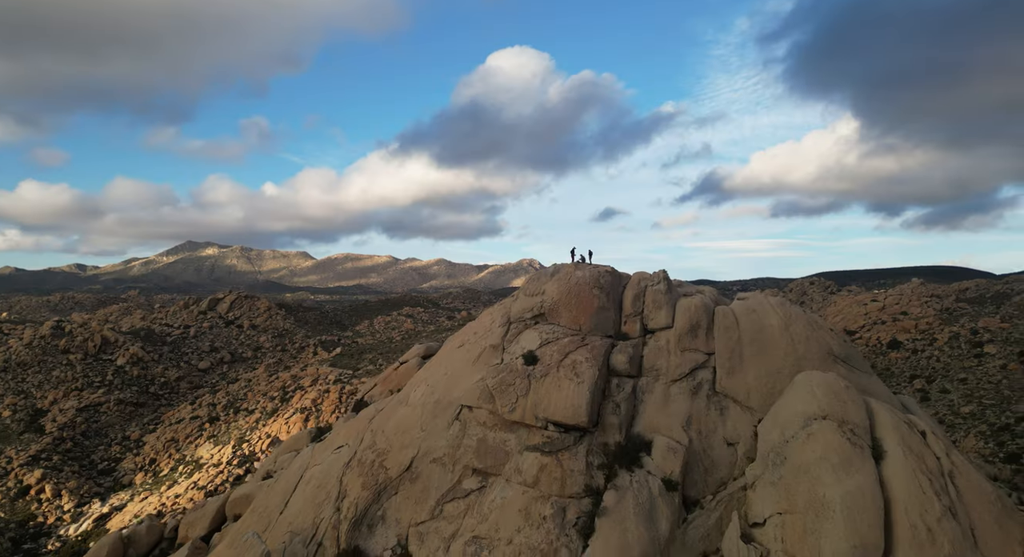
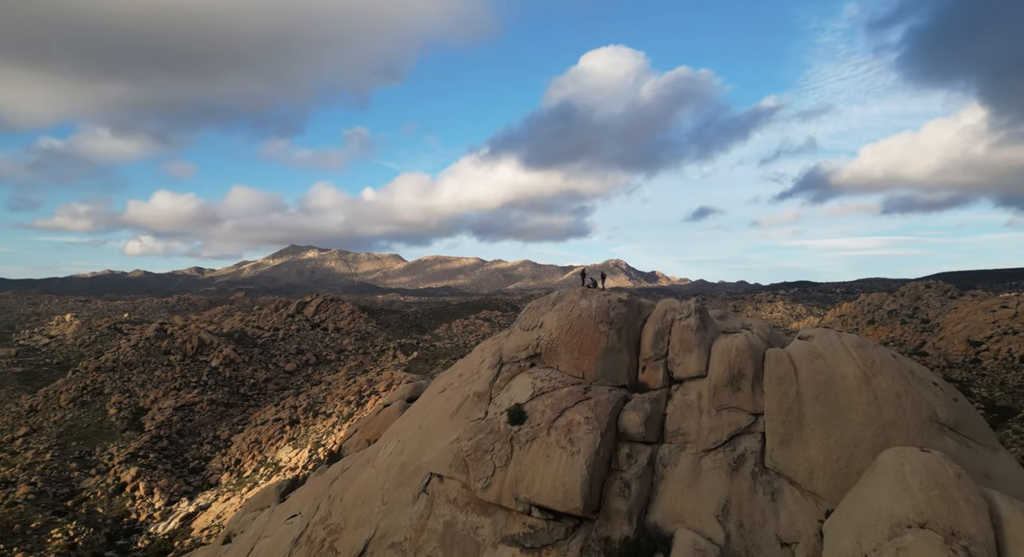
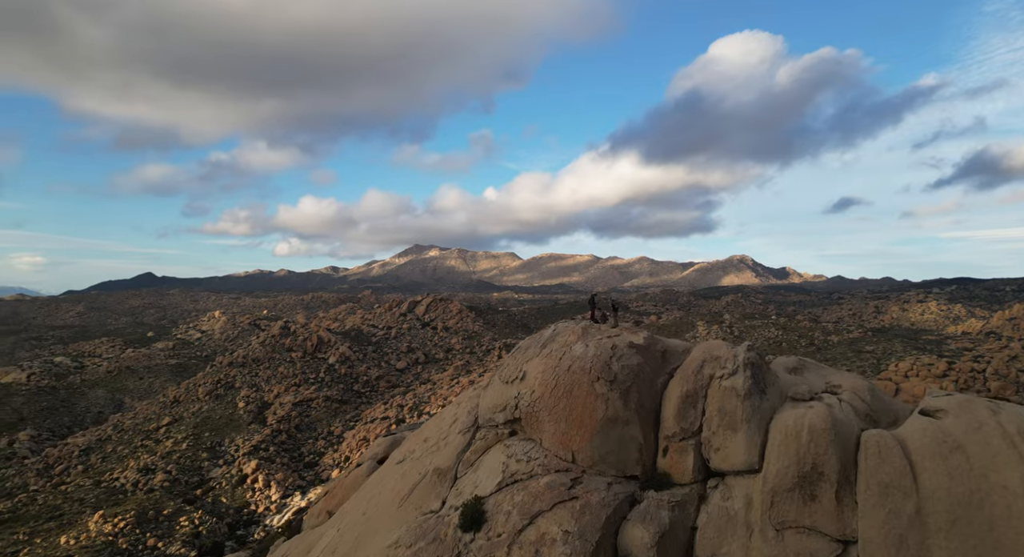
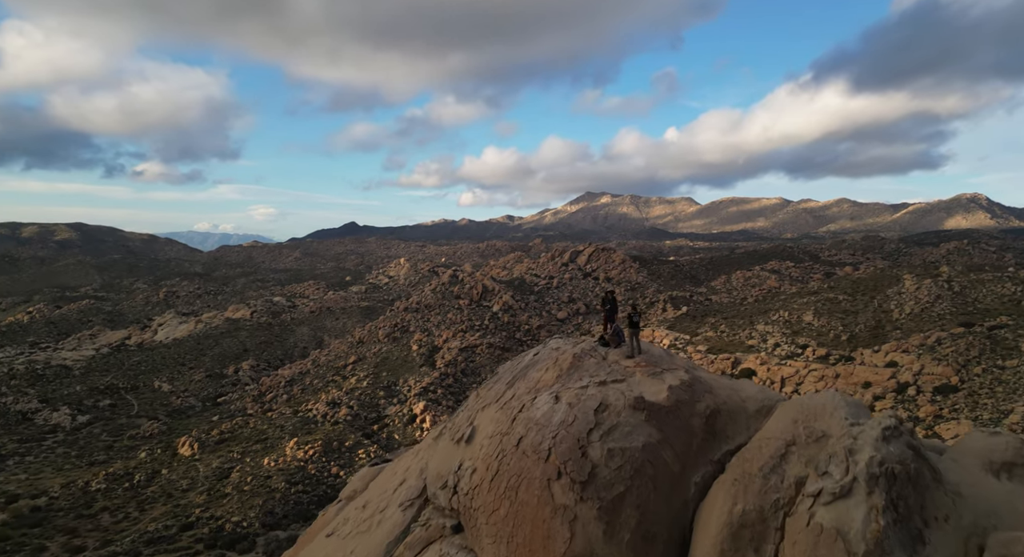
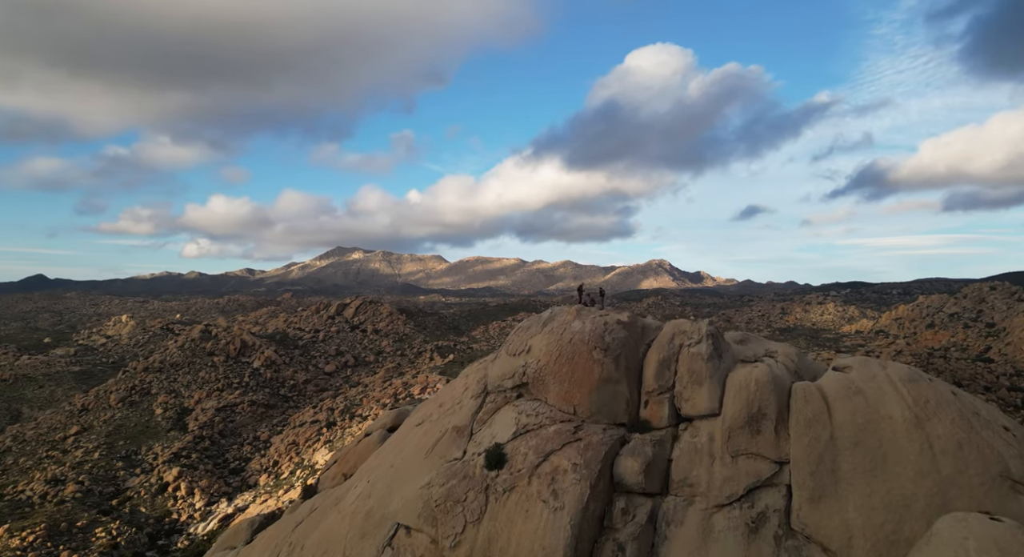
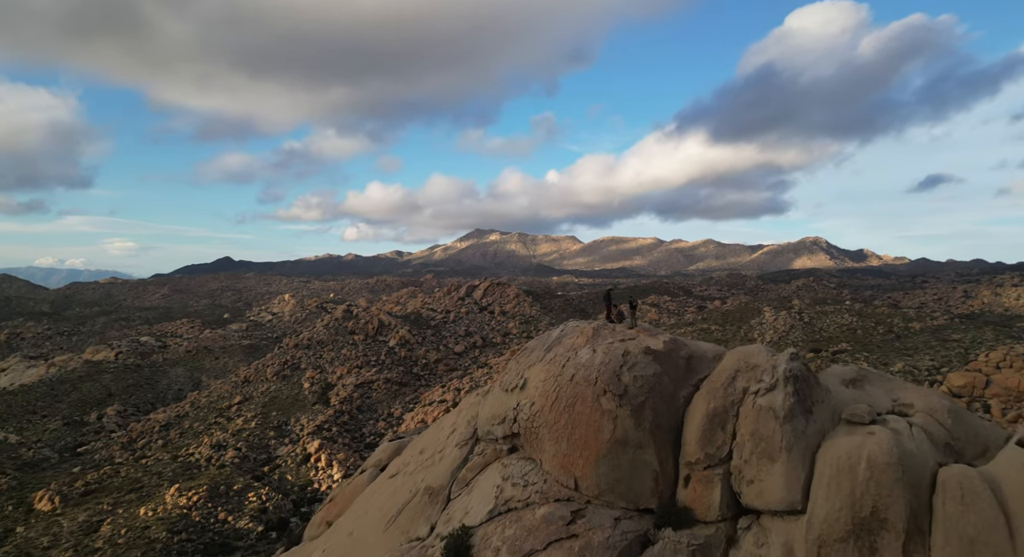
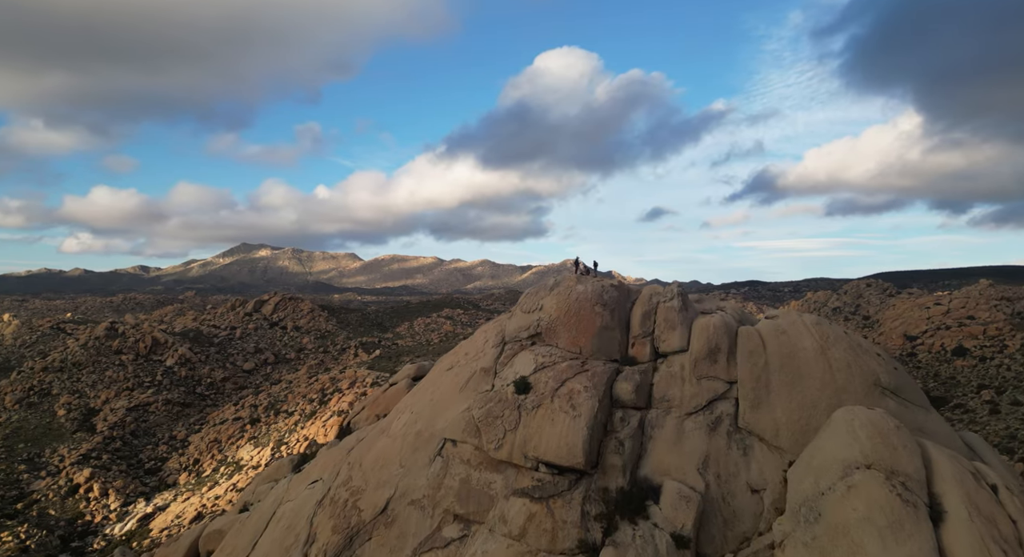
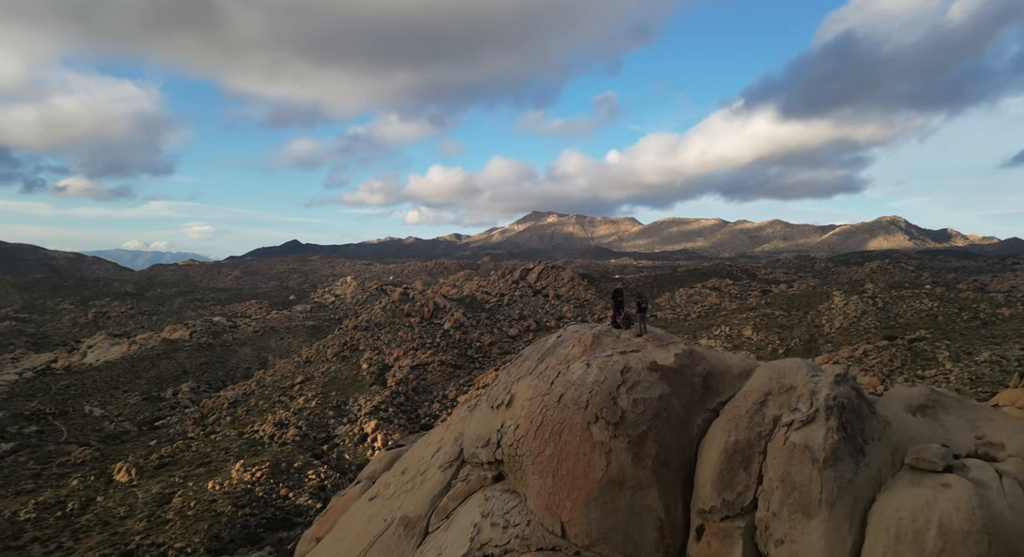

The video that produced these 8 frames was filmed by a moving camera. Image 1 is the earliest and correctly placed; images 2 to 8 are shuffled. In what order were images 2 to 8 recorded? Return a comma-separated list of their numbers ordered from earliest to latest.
7, 2, 5, 3, 6, 8, 4
